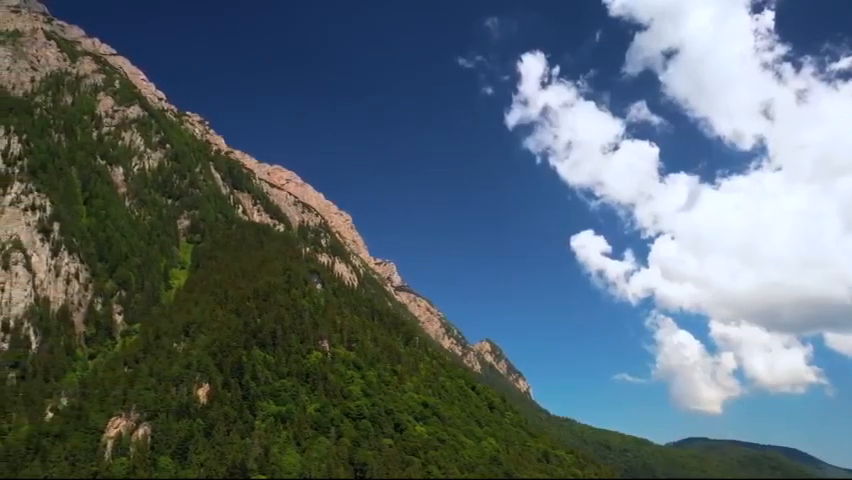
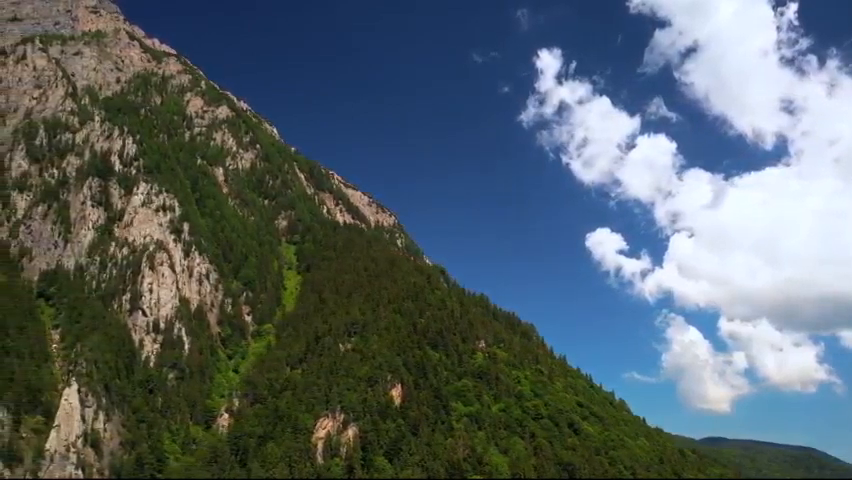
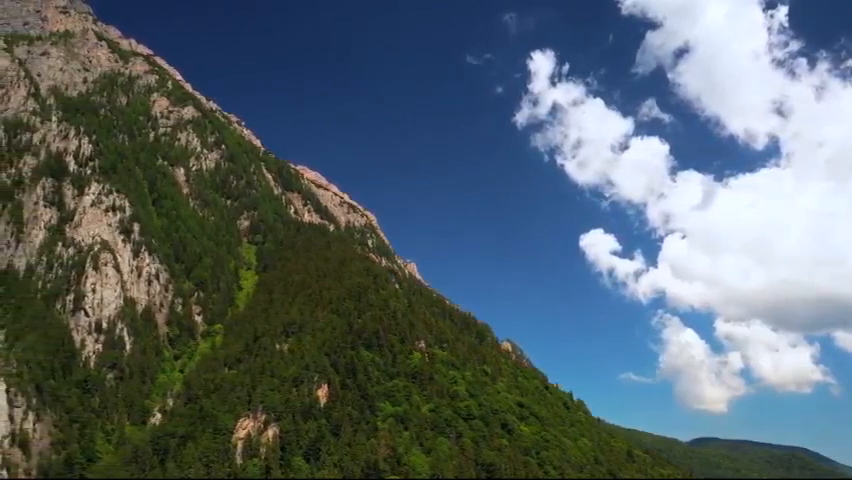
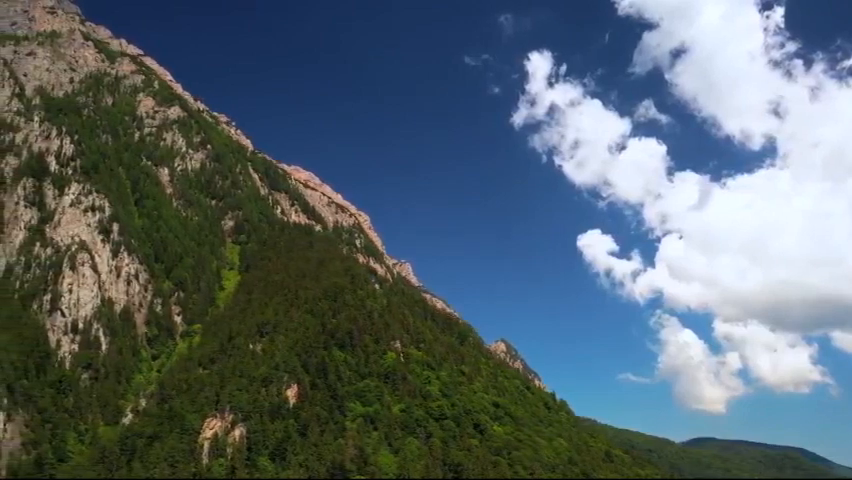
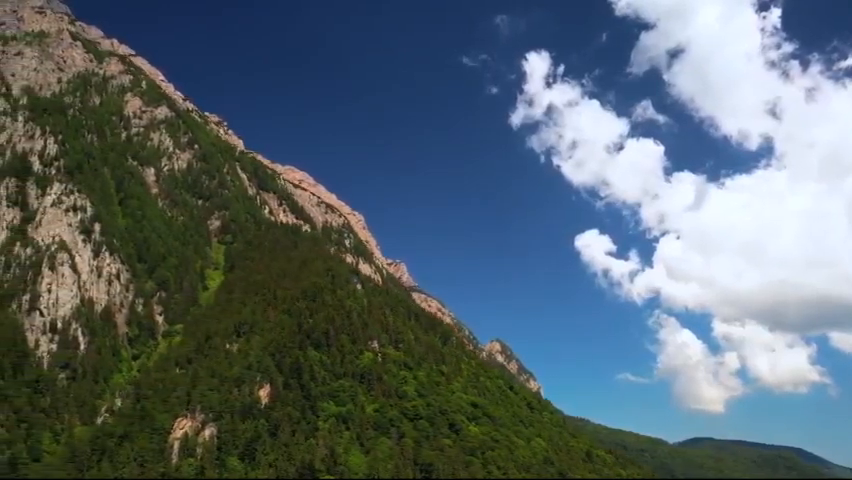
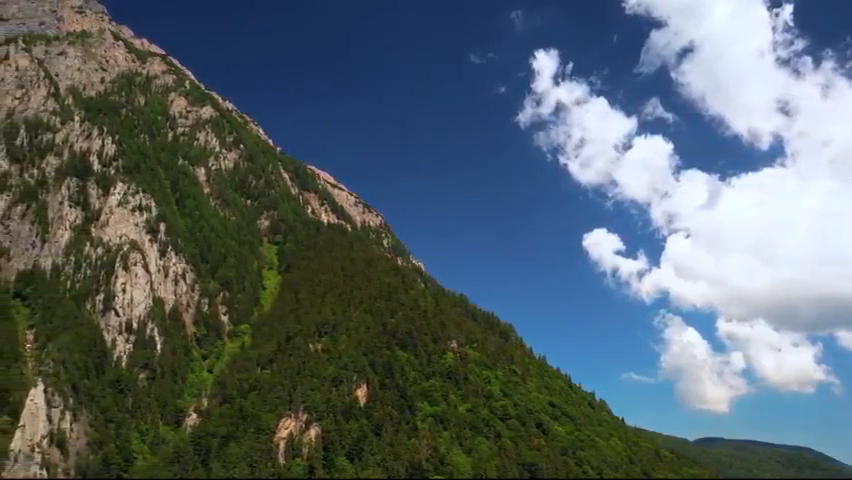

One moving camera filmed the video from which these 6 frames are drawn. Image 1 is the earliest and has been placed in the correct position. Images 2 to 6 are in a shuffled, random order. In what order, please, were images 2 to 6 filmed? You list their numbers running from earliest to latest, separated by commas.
5, 4, 3, 6, 2
